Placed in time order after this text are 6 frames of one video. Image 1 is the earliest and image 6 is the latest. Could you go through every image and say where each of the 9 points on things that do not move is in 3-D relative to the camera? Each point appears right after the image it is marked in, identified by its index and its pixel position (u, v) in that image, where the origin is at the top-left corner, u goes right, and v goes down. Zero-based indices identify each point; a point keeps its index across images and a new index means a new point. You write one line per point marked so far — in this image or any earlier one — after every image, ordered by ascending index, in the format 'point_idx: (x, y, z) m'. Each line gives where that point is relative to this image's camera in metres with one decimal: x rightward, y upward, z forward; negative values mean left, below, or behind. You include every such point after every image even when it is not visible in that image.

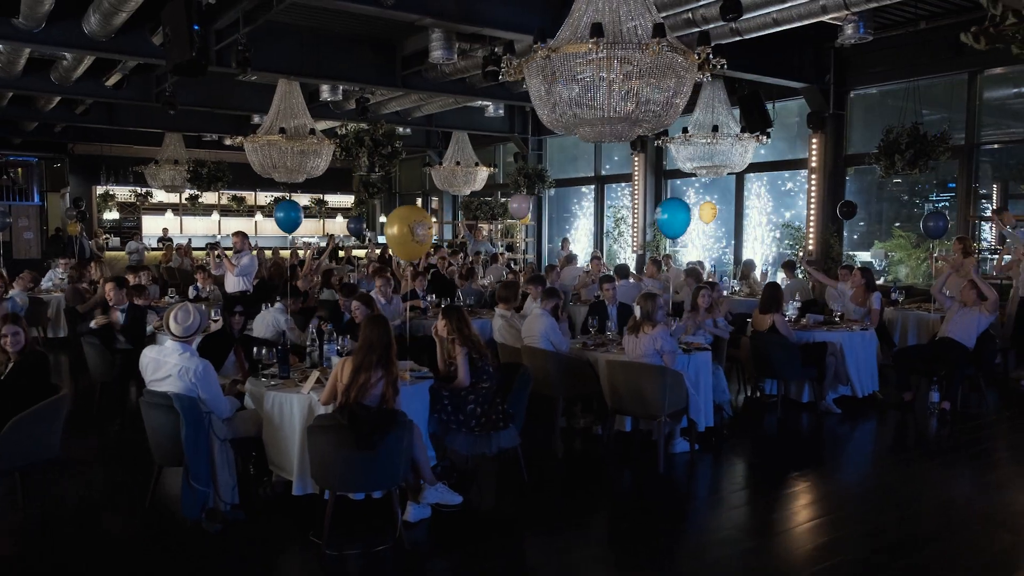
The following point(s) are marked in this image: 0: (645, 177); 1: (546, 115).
0: (+2.1, +1.8, +13.0) m
1: (+0.2, +1.2, +5.7) m
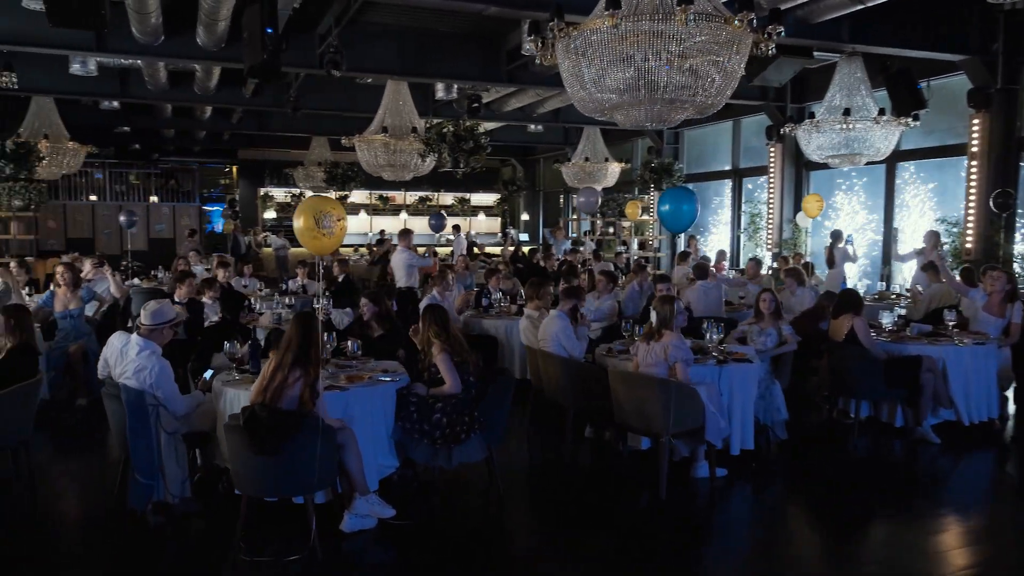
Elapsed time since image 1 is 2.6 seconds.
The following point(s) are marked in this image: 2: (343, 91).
0: (+4.0, +1.8, +11.9) m
1: (+0.4, +1.2, +5.3) m
2: (-2.3, +2.7, +11.1) m
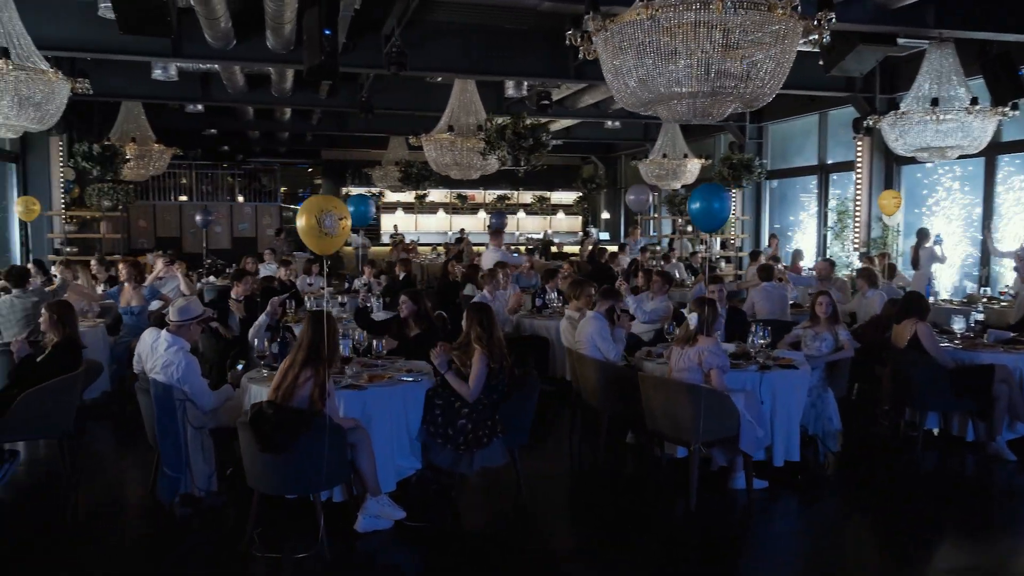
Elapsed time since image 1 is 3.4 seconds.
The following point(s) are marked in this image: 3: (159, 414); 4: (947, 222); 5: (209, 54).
0: (+5.0, +1.7, +11.3) m
1: (+0.7, +1.2, +5.1) m
2: (-1.4, +2.8, +11.2) m
3: (-1.7, -0.6, +3.8) m
4: (+5.7, +0.9, +10.7) m
5: (-3.1, +2.4, +8.3) m
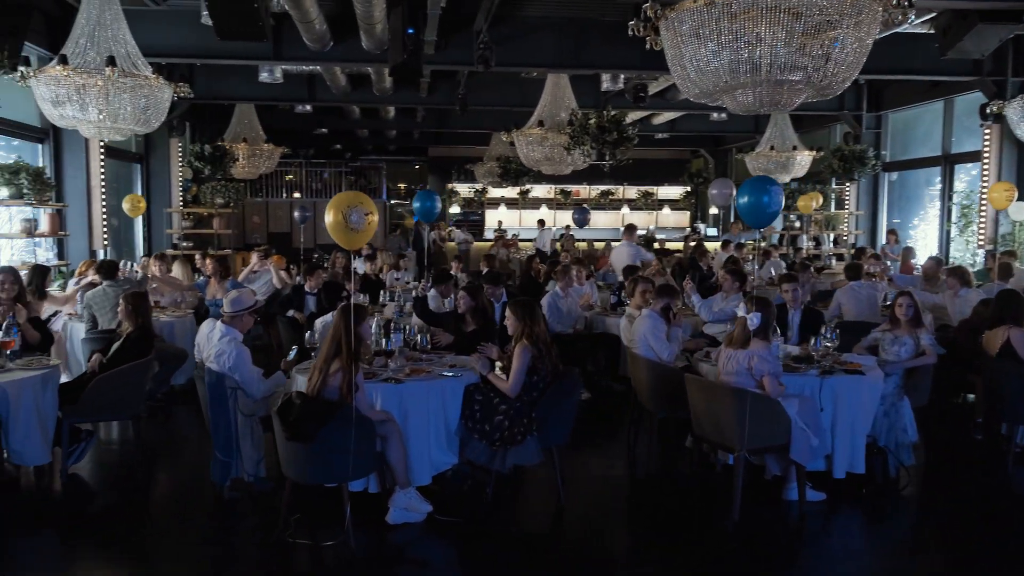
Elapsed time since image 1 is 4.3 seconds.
0: (+6.3, +1.7, +10.3) m
1: (+1.1, +1.2, +4.9) m
2: (0.0, +2.8, +11.3) m
3: (-1.5, -0.6, +4.0) m
4: (+6.9, +0.9, +9.7) m
5: (-2.2, +2.5, +8.6) m
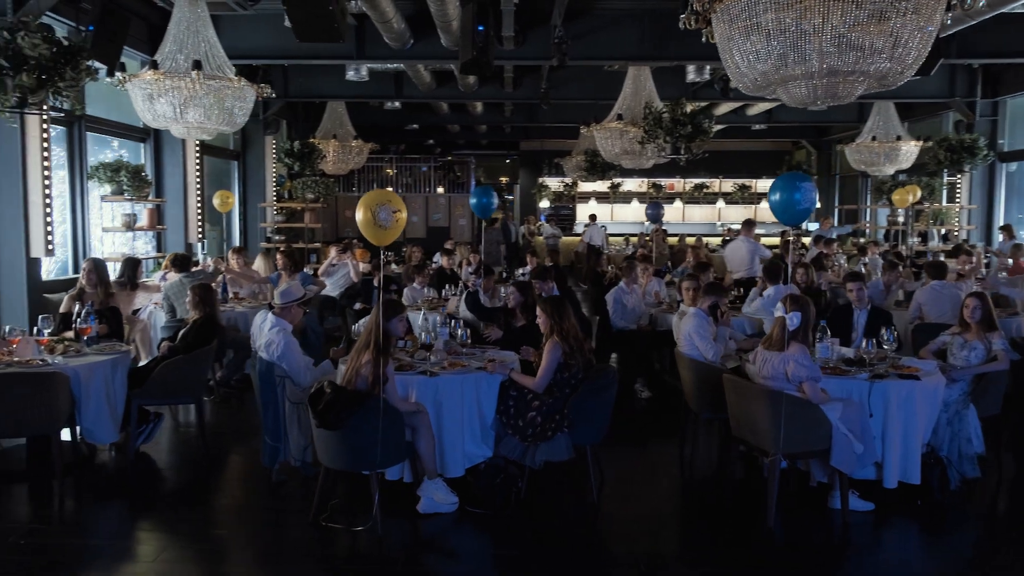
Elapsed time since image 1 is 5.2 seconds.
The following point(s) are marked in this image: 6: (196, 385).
0: (+7.3, +1.7, +9.5) m
1: (+1.4, +1.3, +4.8) m
2: (+1.1, +2.9, +11.2) m
3: (-1.3, -0.5, +4.2) m
4: (+7.8, +0.9, +8.7) m
5: (-1.4, +2.6, +8.9) m
6: (-1.8, -0.6, +4.6) m
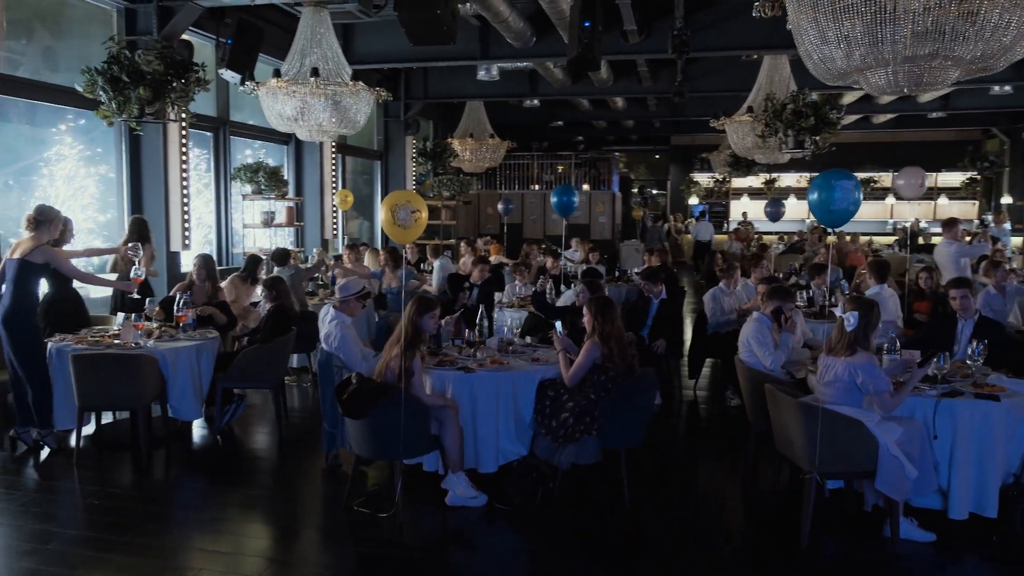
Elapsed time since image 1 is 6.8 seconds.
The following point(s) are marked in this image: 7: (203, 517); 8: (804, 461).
0: (+8.5, +1.6, +7.7) m
1: (+1.7, +1.2, +4.4) m
2: (+2.9, +2.9, +10.7) m
3: (-1.1, -0.5, +4.5) m
4: (+8.8, +0.7, +6.9) m
5: (0.0, +2.6, +9.0) m
6: (-1.5, -0.5, +5.0) m
7: (-1.6, -1.2, +4.1) m
8: (+1.2, -0.7, +3.4) m
